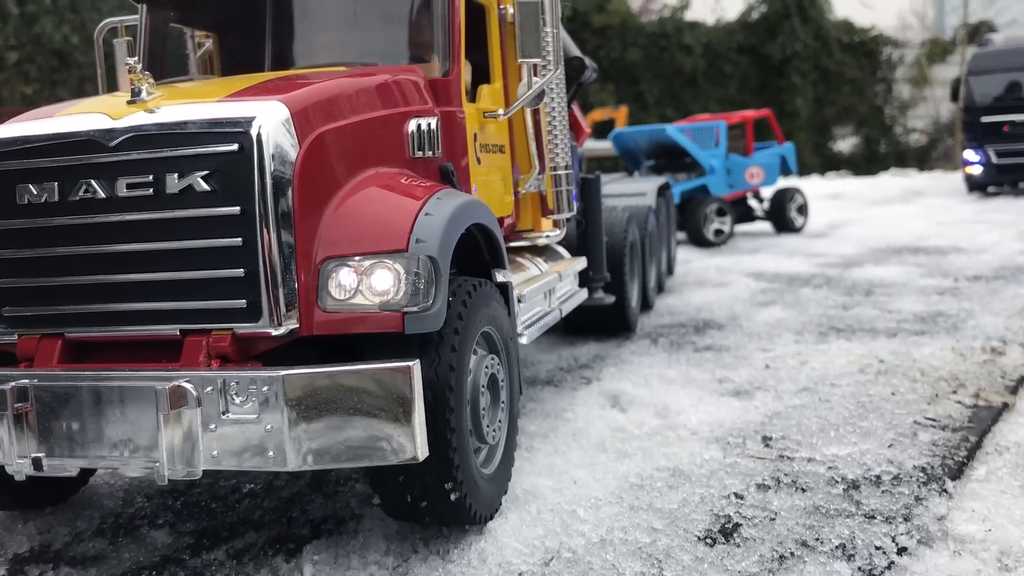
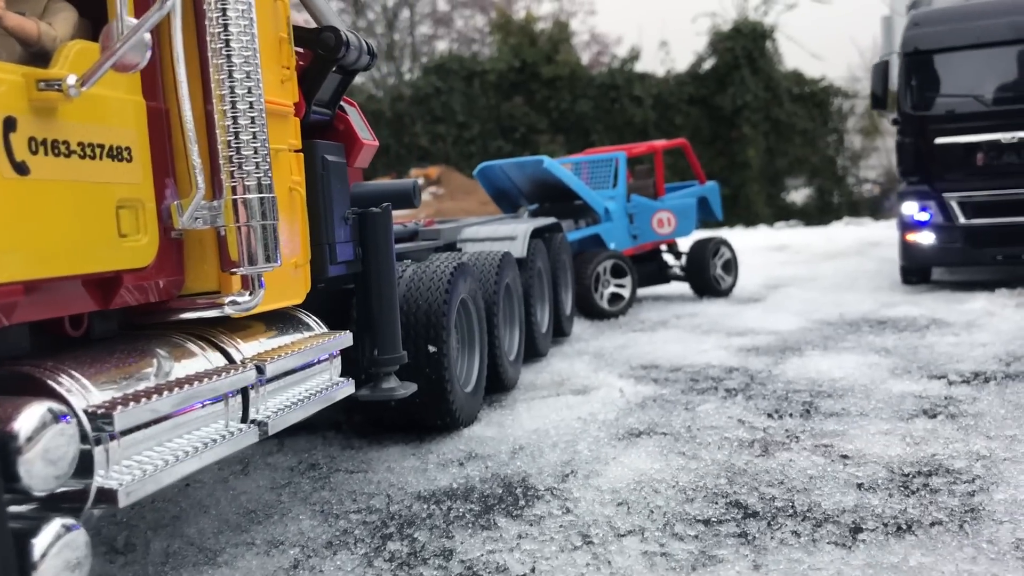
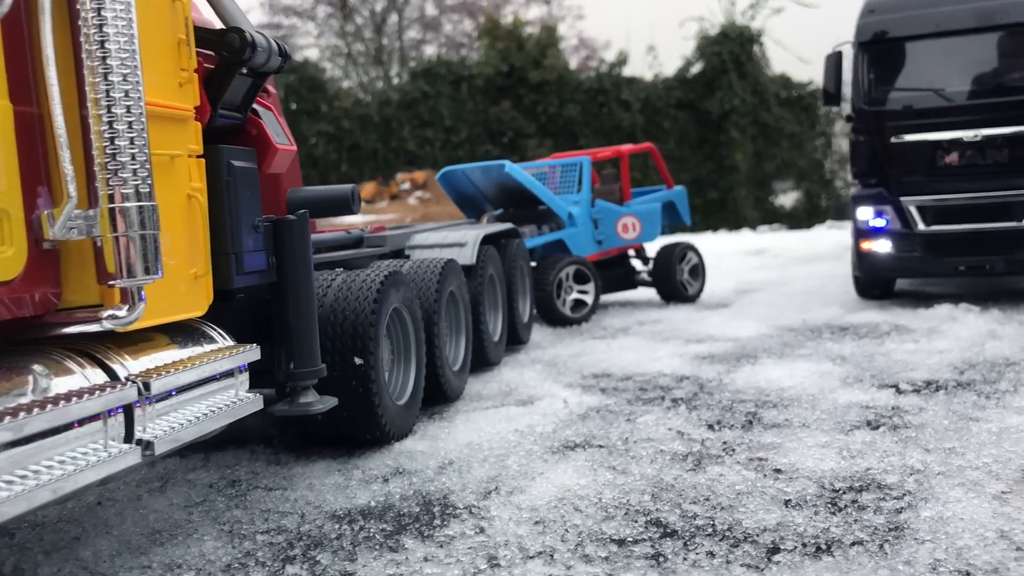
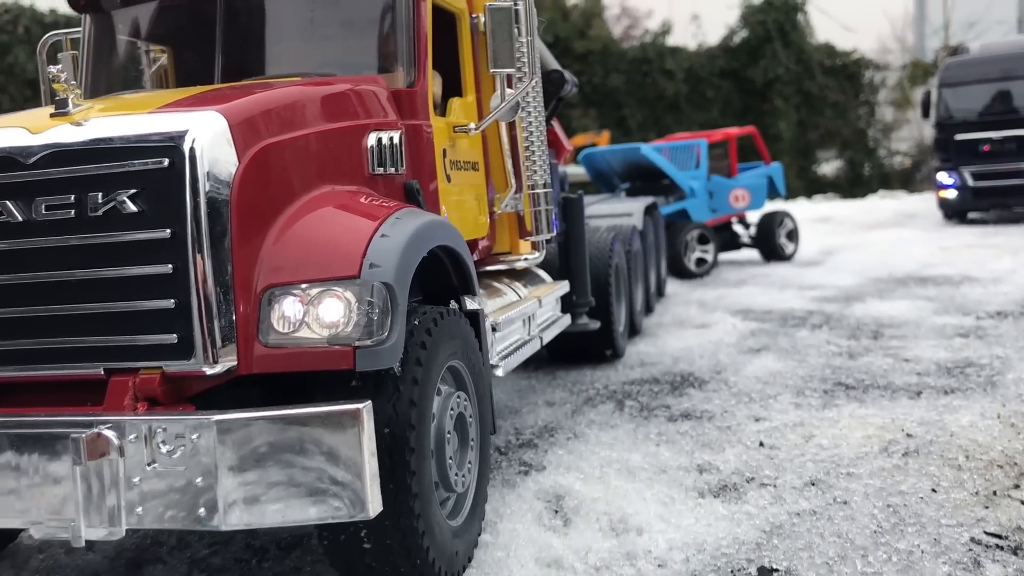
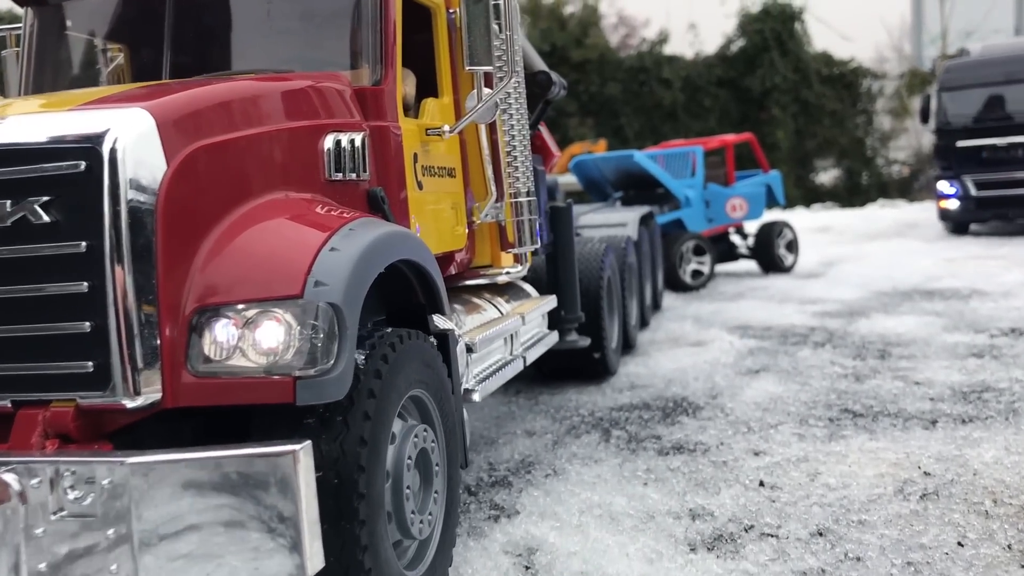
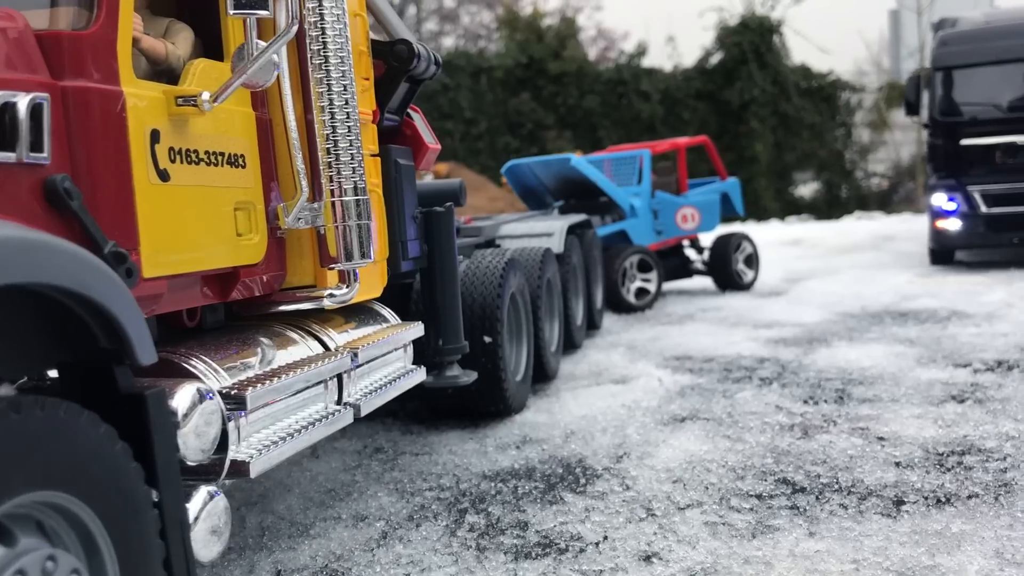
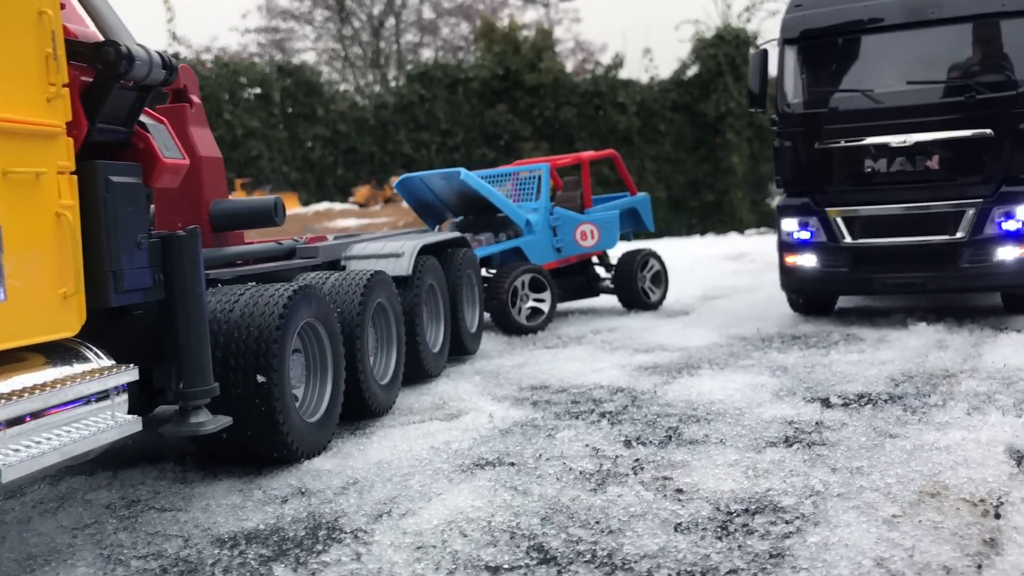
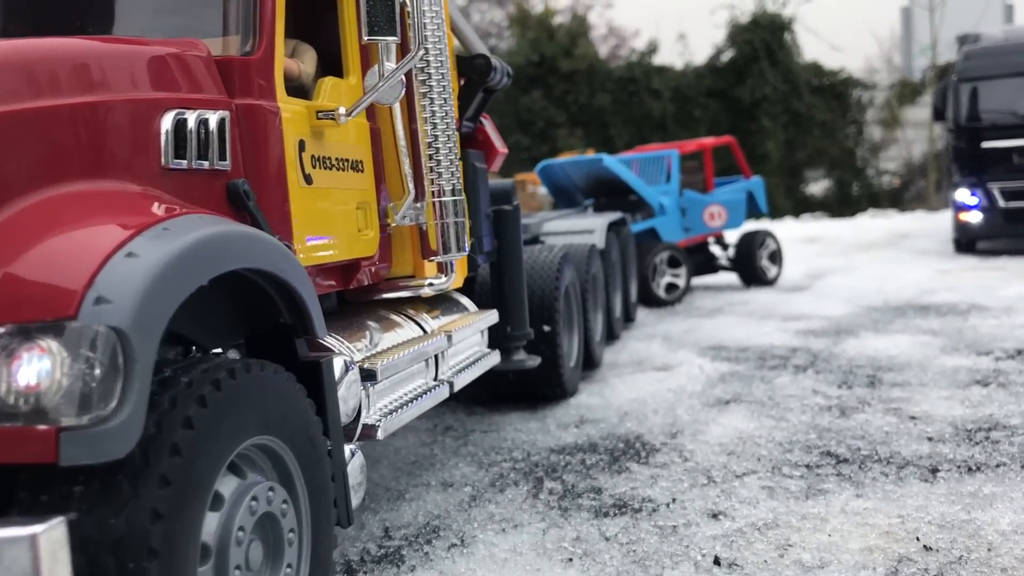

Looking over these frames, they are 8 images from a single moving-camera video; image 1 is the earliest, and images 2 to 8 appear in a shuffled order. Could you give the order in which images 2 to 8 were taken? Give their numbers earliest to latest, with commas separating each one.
4, 5, 8, 6, 2, 3, 7
